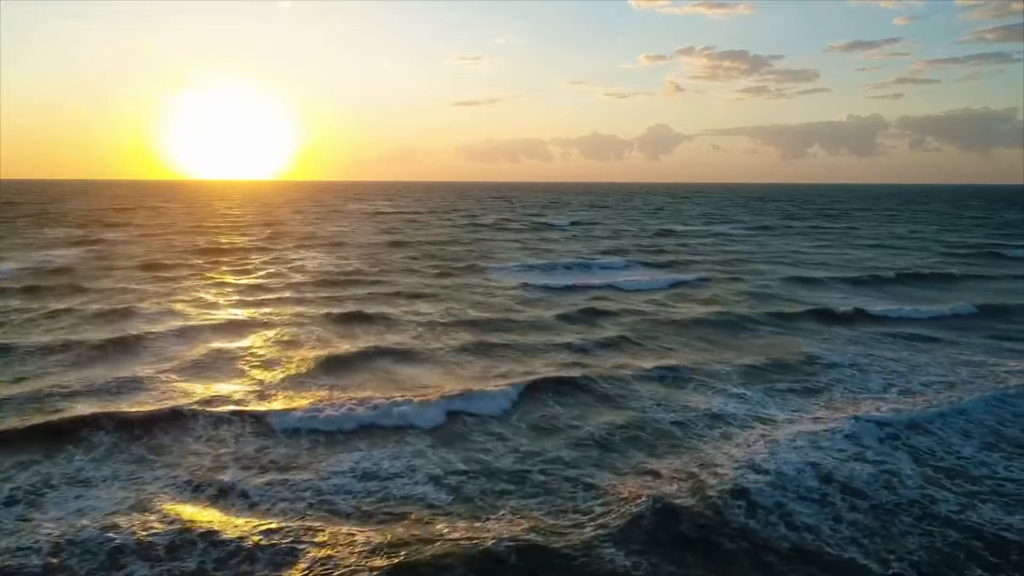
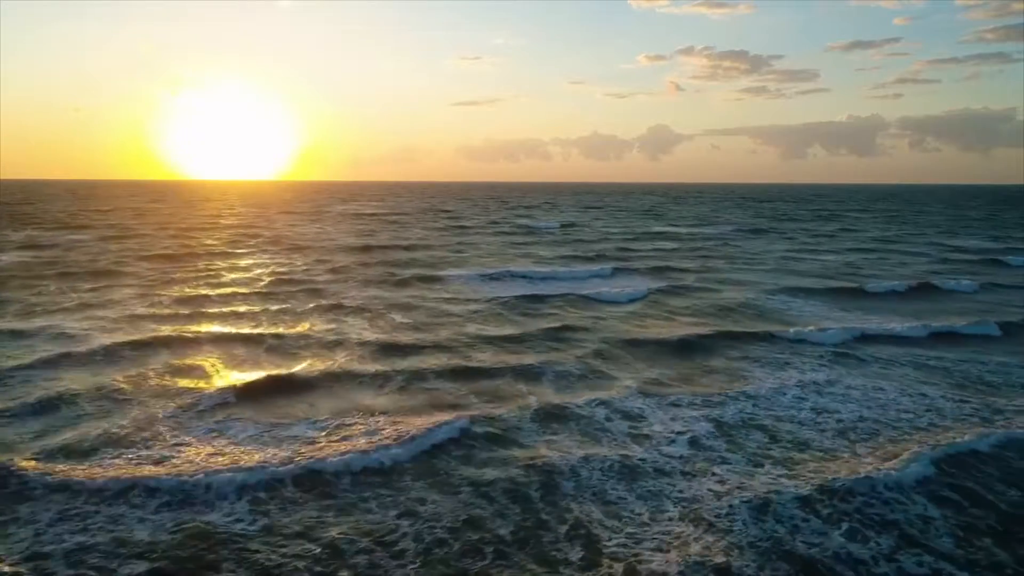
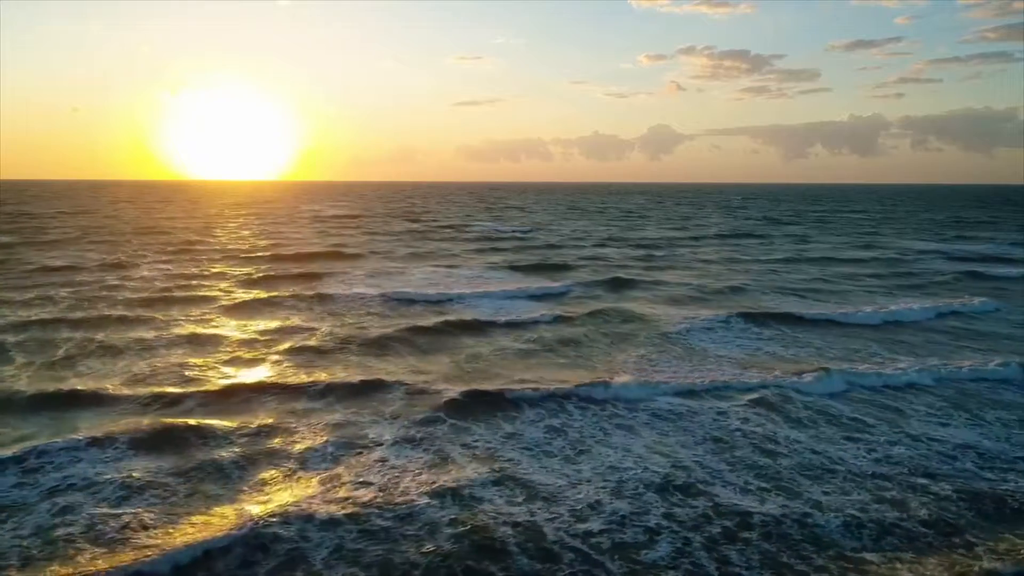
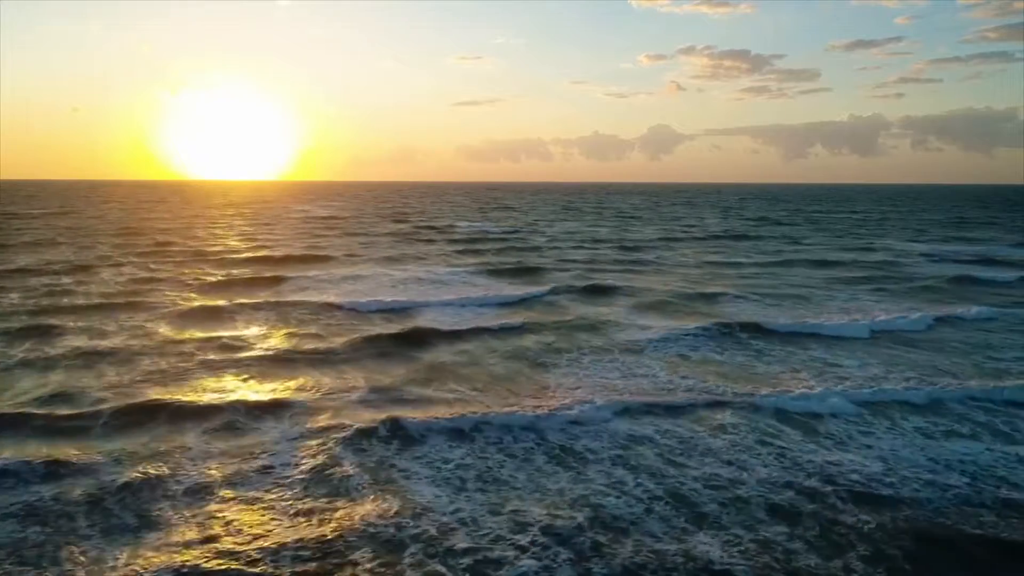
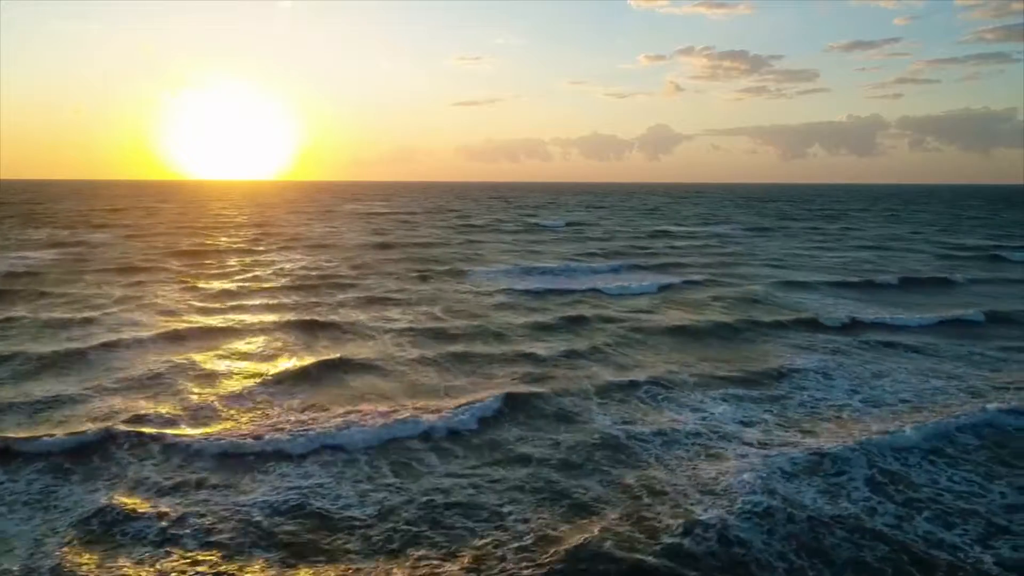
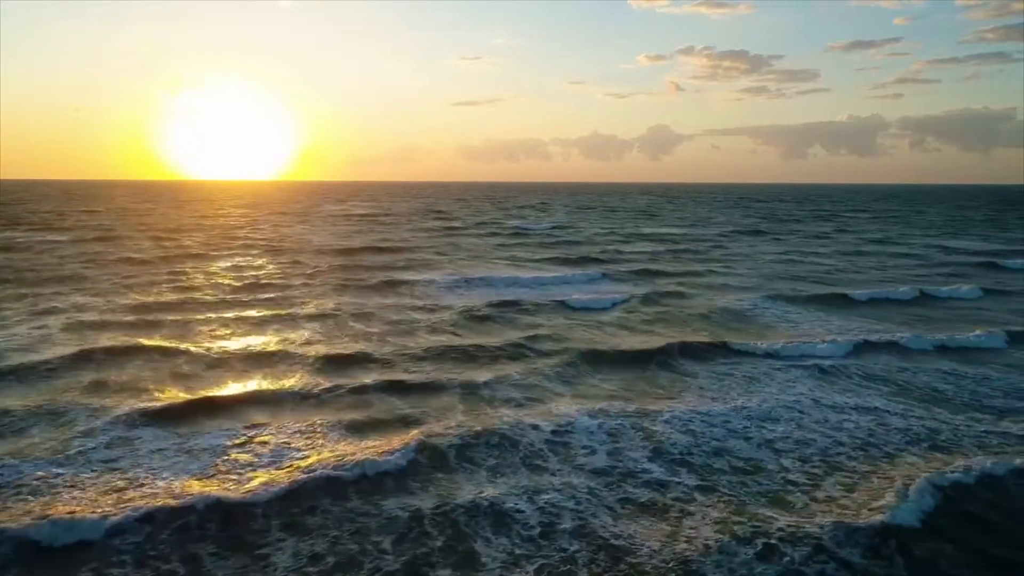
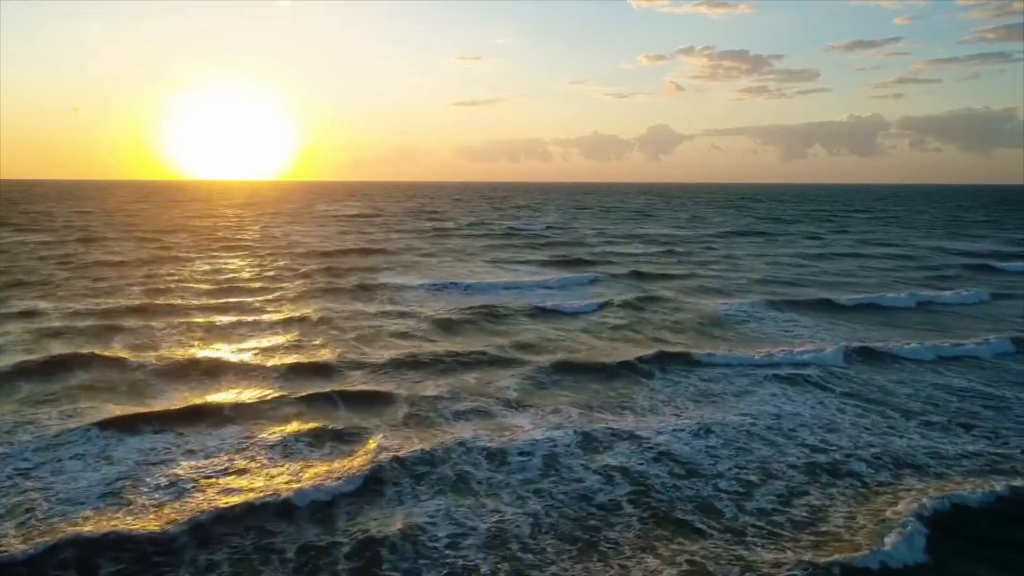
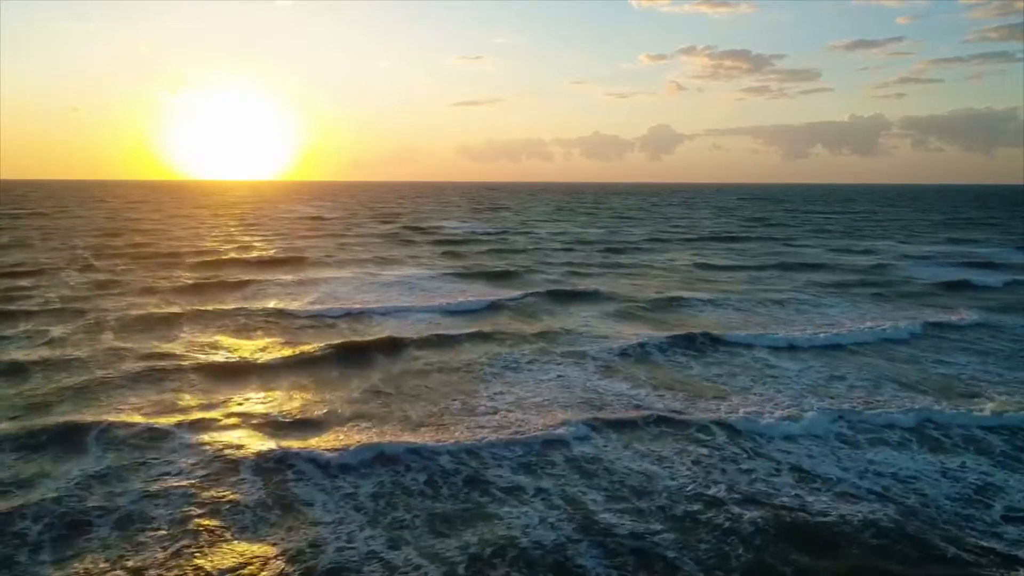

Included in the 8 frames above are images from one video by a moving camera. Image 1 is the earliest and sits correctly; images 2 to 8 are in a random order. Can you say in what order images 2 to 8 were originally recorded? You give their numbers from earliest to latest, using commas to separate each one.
5, 2, 6, 7, 3, 4, 8
